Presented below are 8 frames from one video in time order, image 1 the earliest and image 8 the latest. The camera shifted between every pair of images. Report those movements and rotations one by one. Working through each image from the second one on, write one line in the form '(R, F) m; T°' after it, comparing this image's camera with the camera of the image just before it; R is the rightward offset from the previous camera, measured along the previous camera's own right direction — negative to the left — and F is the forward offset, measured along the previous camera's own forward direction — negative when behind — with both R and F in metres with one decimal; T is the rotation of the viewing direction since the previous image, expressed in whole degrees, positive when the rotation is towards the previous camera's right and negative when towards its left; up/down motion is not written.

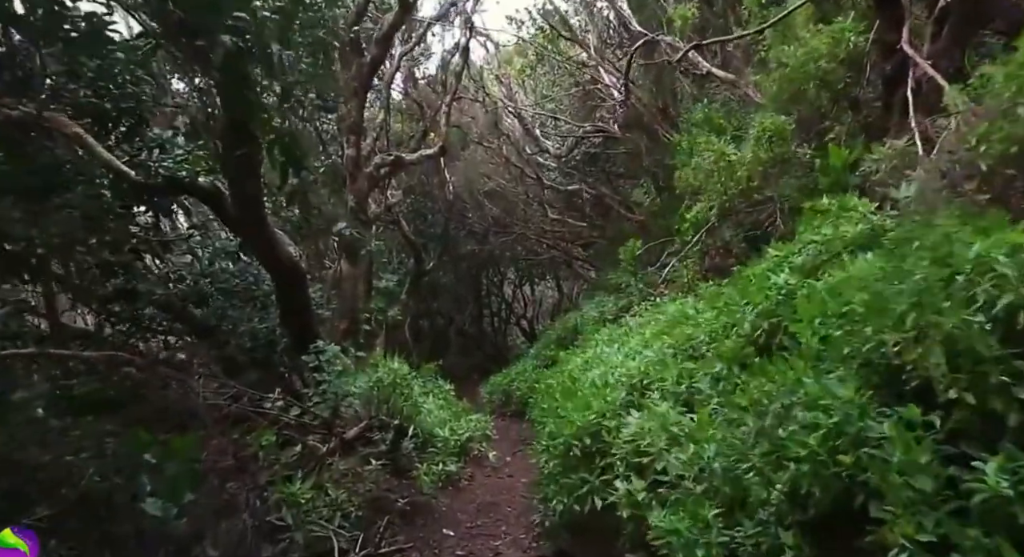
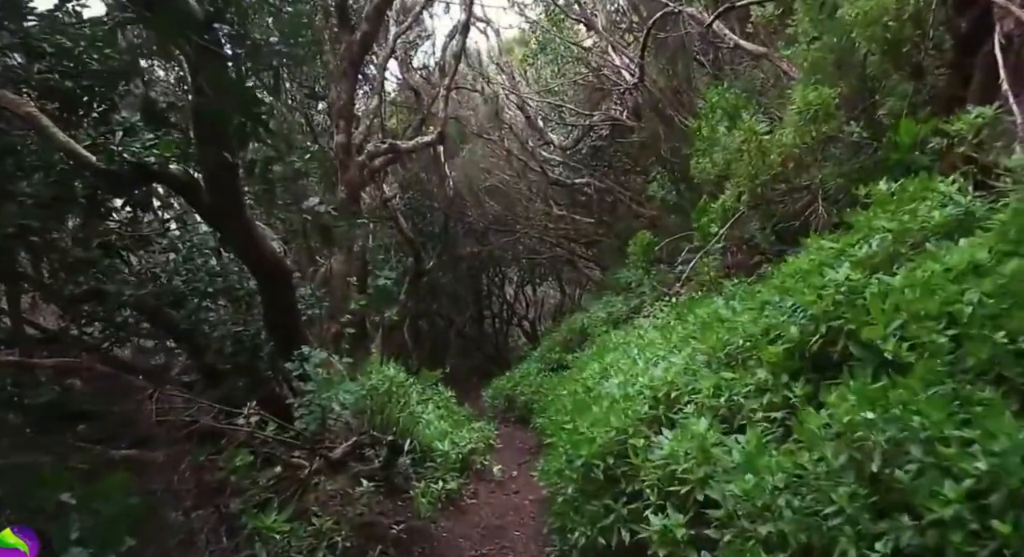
(-0.1, +0.6) m; 0°
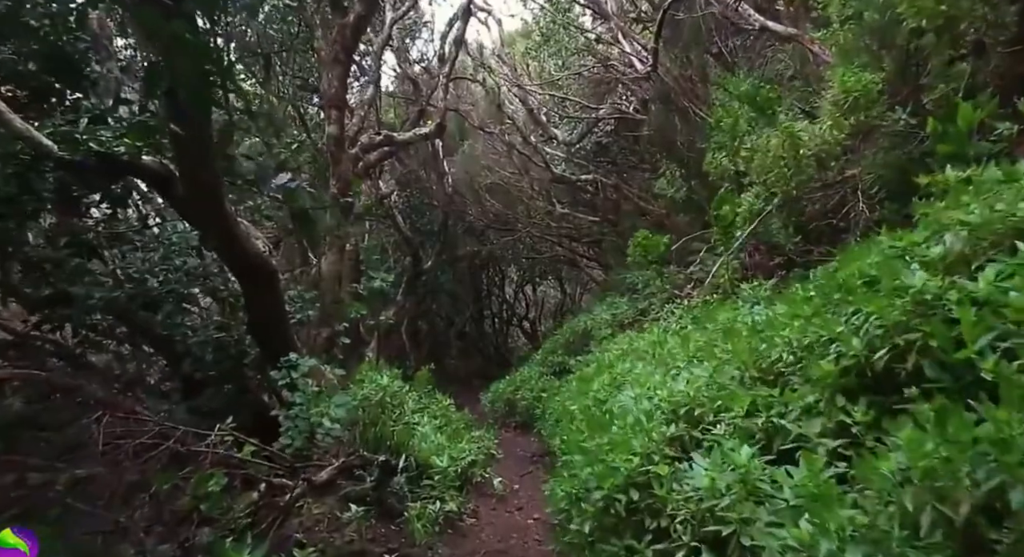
(0.0, +0.5) m; 0°
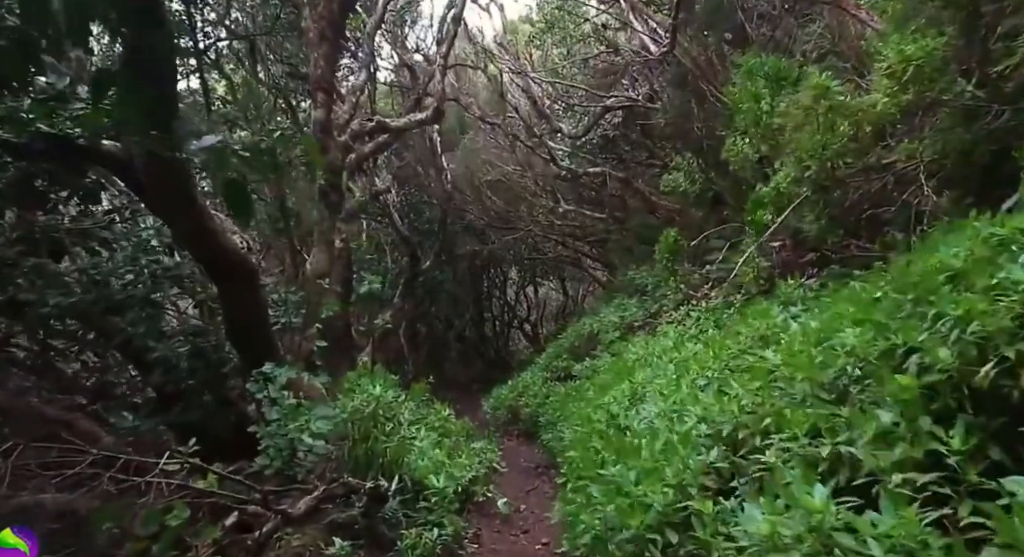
(0.0, +0.6) m; 0°
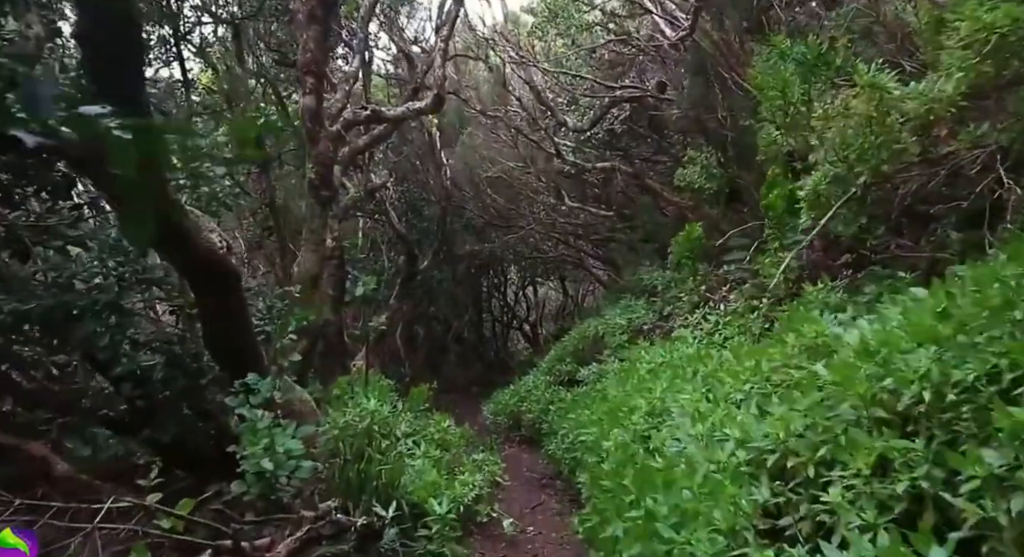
(-0.1, +0.5) m; 0°
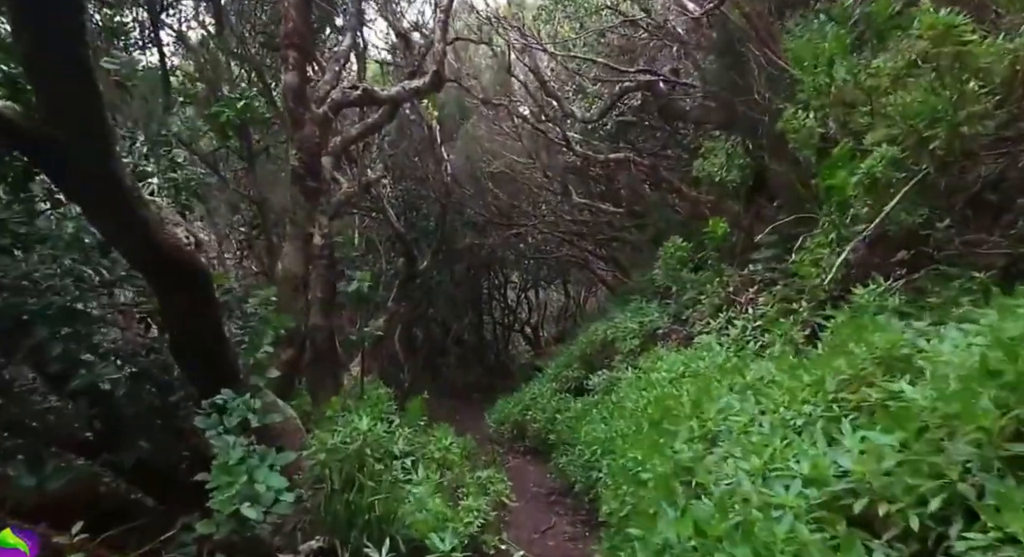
(-0.1, +0.6) m; 0°
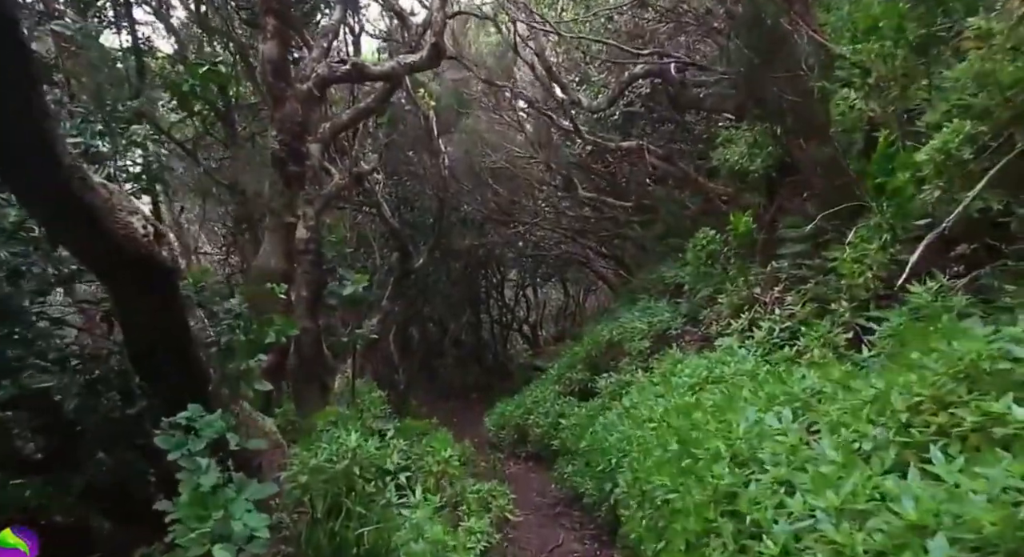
(-0.1, +0.6) m; 0°
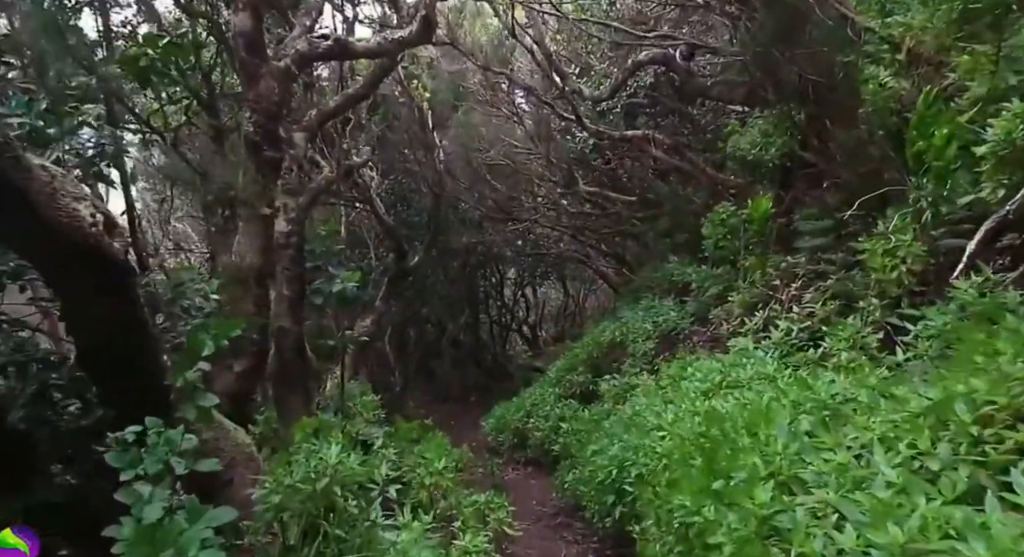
(0.0, +0.4) m; 0°
